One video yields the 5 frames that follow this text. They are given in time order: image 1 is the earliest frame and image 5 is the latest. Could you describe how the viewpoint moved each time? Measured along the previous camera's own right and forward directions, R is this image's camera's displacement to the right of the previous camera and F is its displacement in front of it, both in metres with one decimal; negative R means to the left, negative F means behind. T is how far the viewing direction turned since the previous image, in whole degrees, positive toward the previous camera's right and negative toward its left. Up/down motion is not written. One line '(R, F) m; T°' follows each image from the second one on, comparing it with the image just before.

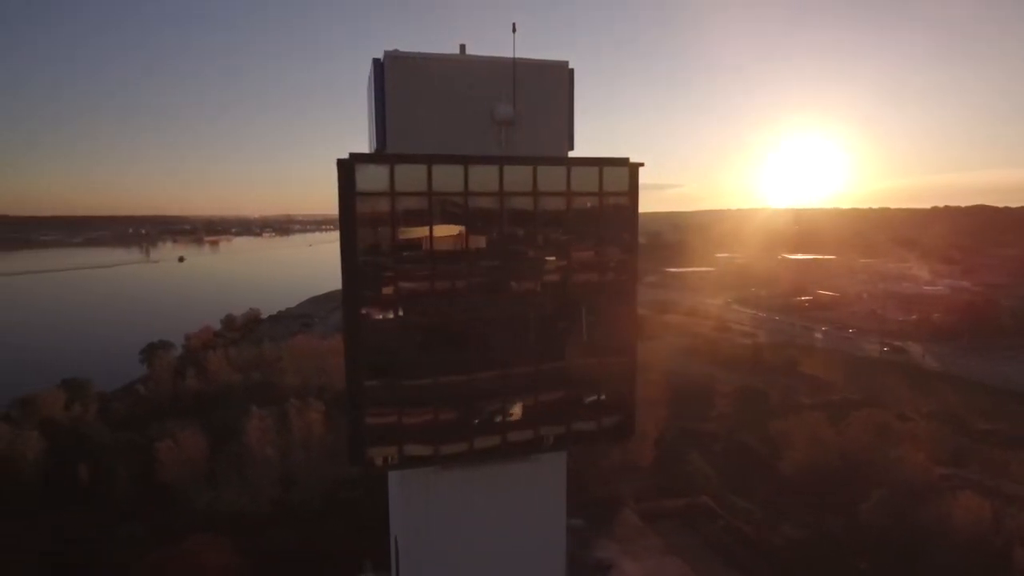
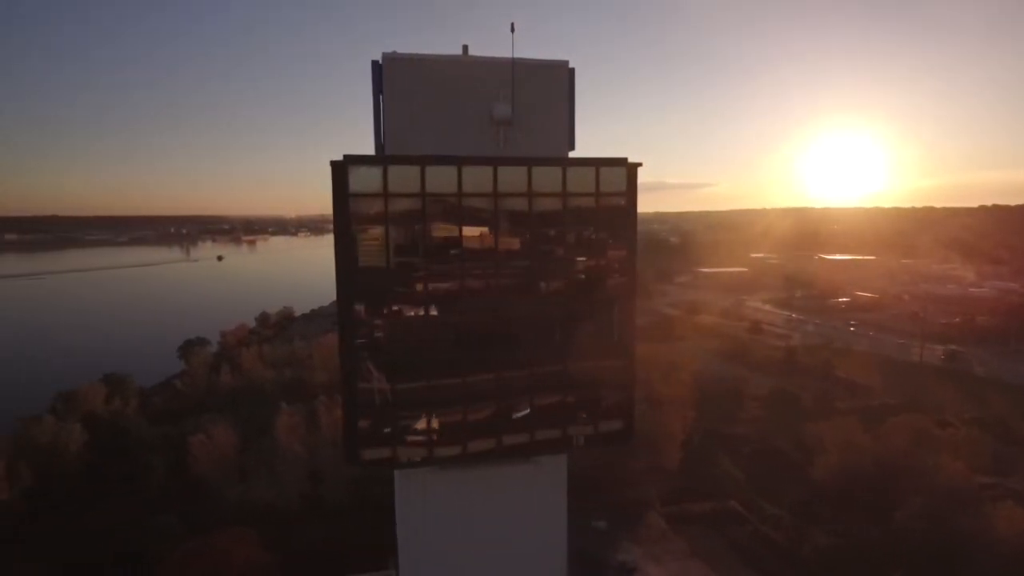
(+1.0, +0.1) m; -3°
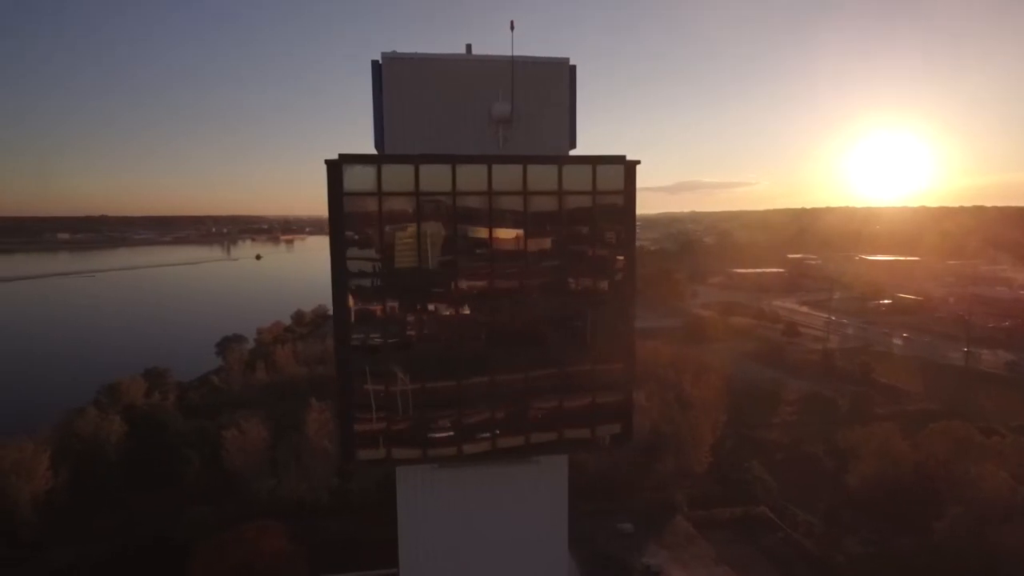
(+1.1, +0.1) m; -3°
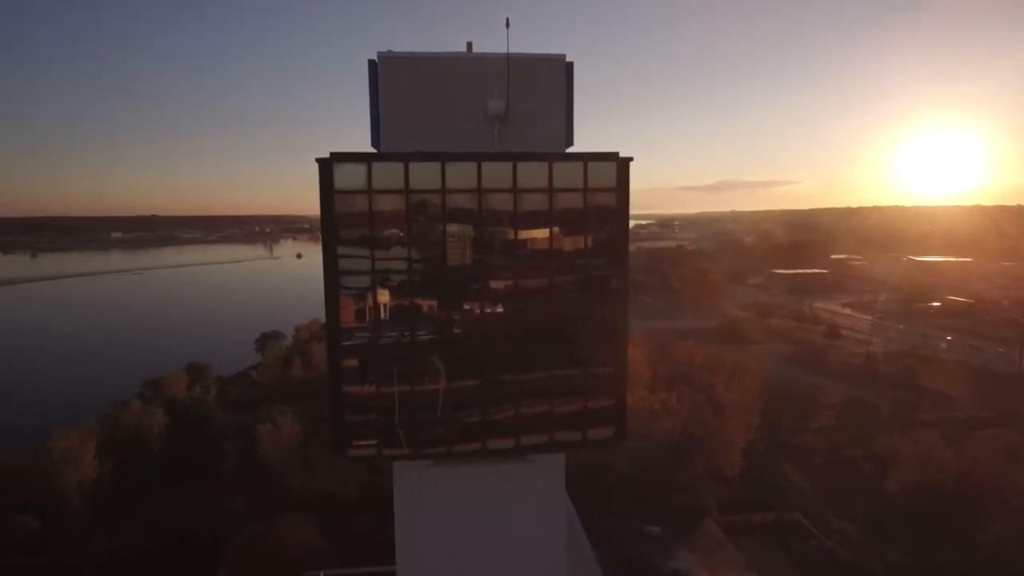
(+1.3, +0.1) m; -4°
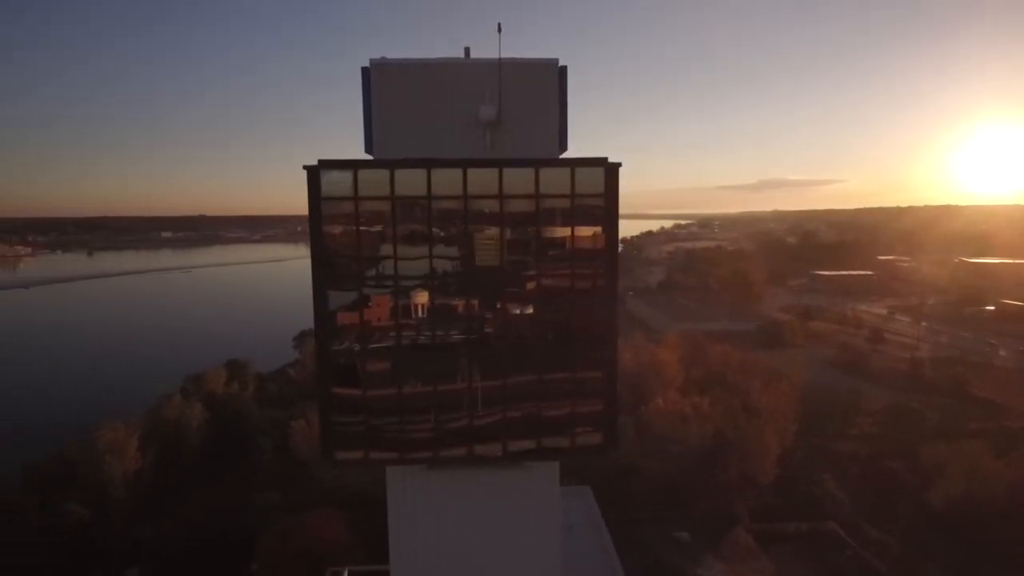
(+1.4, +0.1) m; -4°
